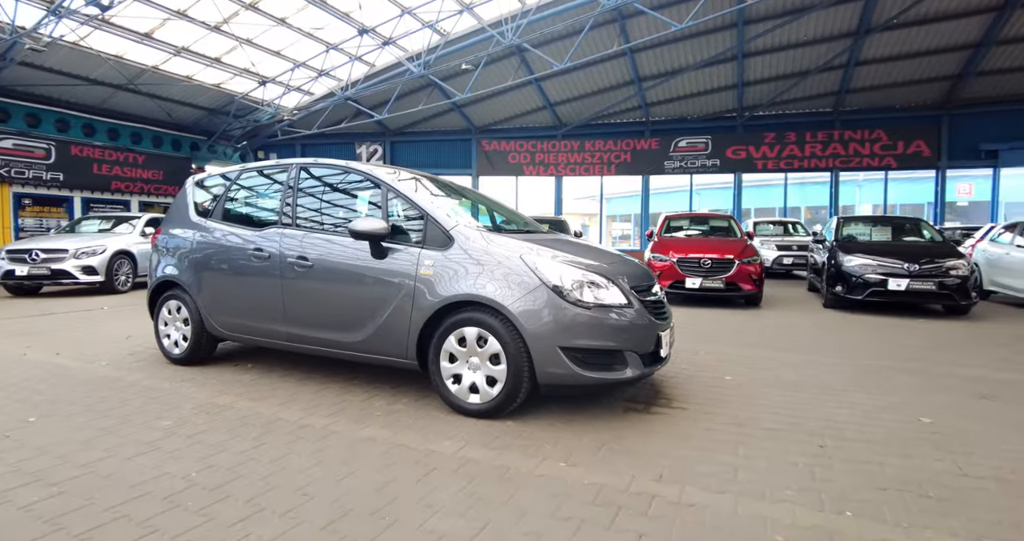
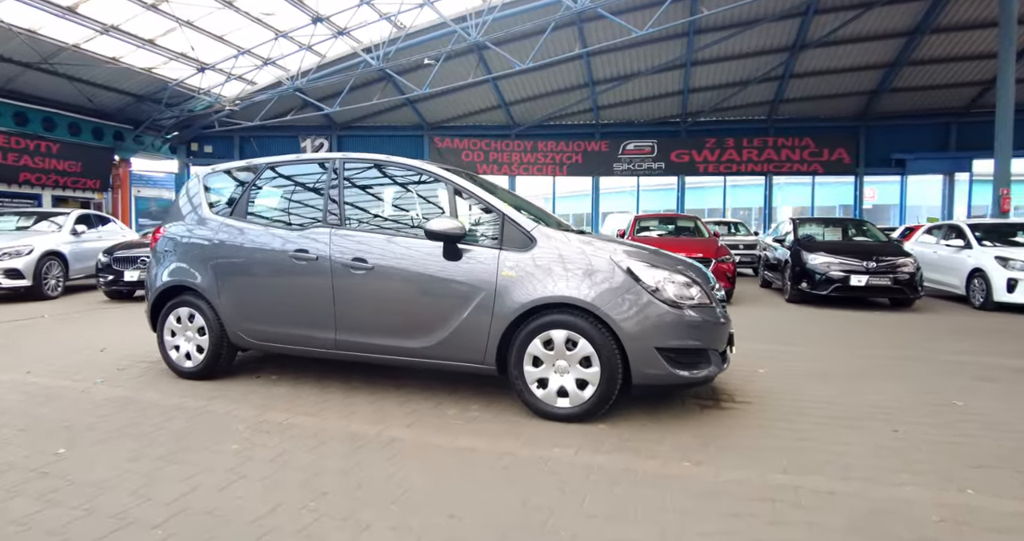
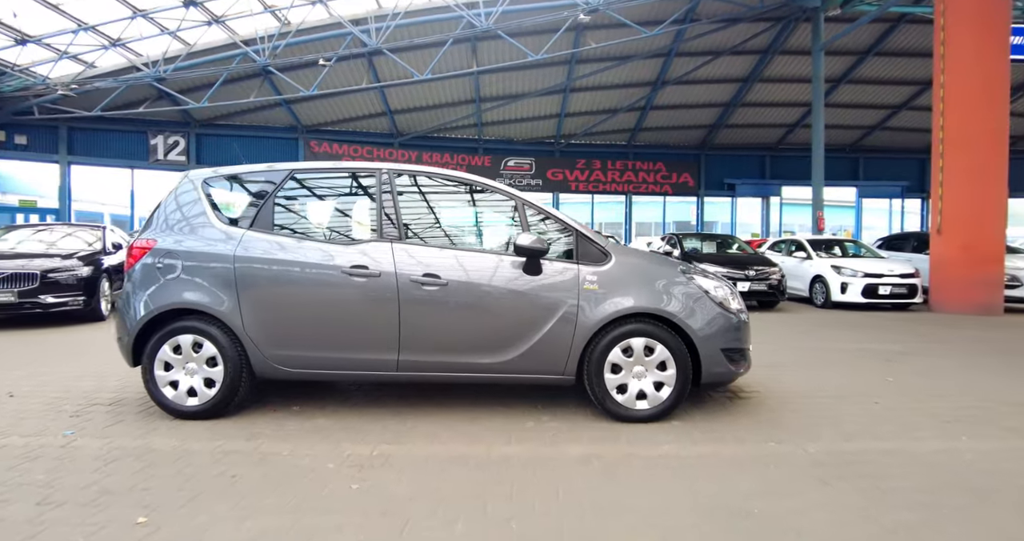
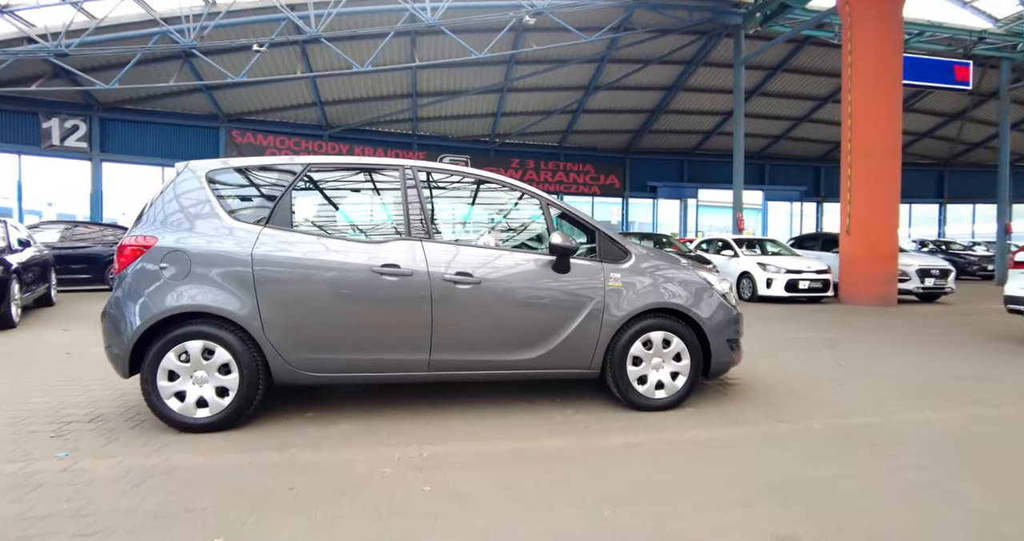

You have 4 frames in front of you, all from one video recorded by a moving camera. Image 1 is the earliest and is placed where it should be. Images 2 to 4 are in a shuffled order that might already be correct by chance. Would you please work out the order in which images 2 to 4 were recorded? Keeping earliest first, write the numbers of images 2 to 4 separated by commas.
2, 3, 4
